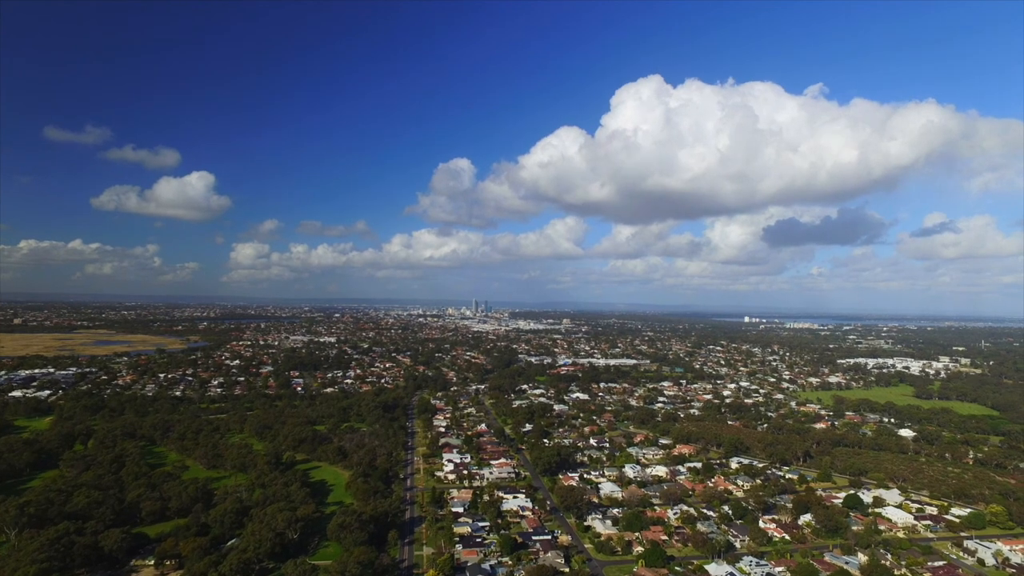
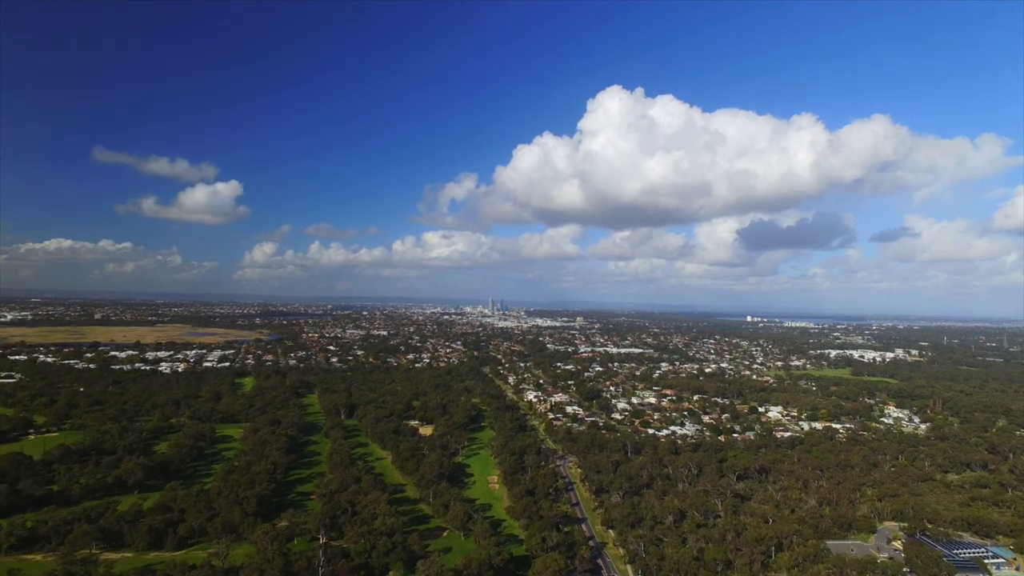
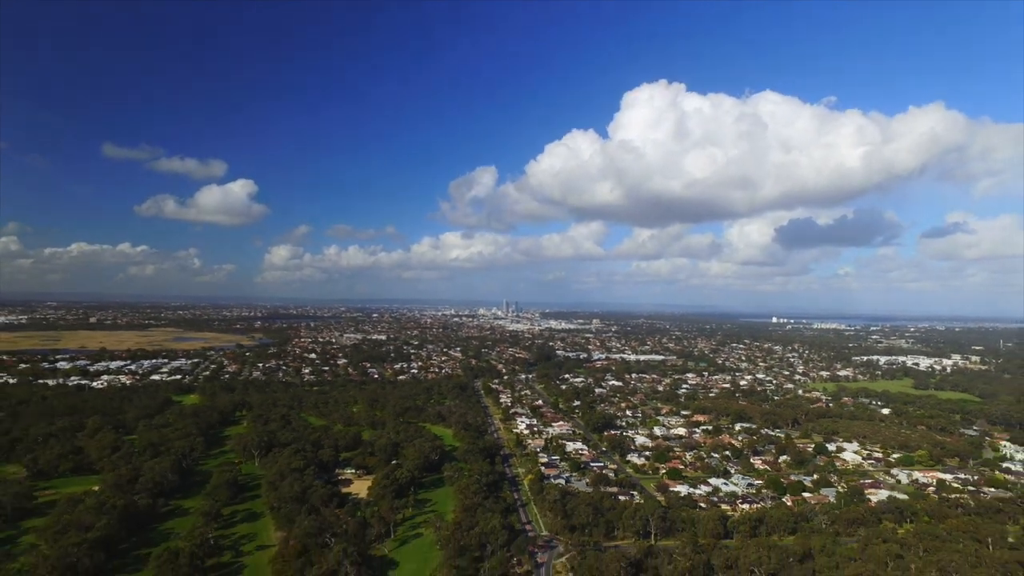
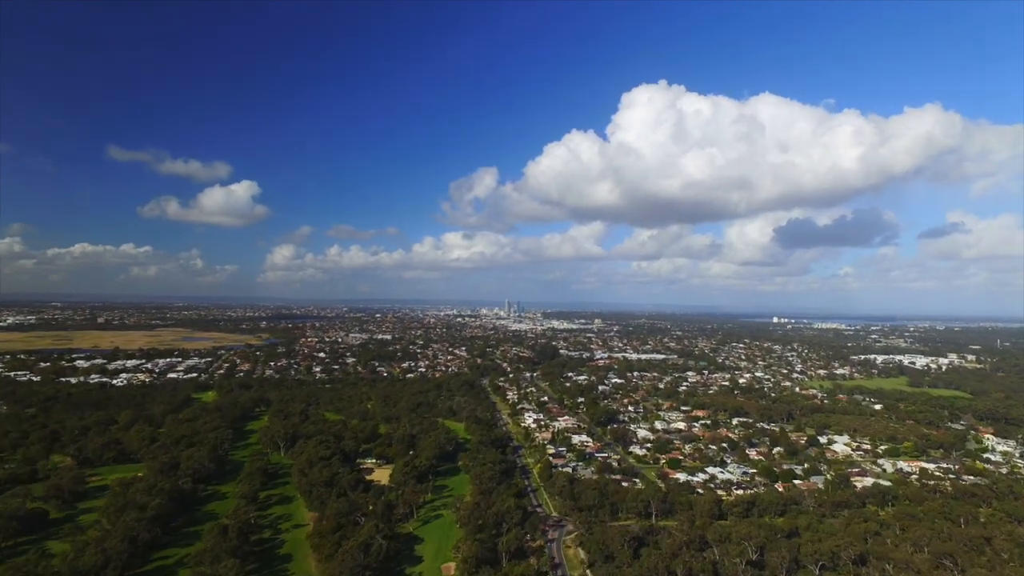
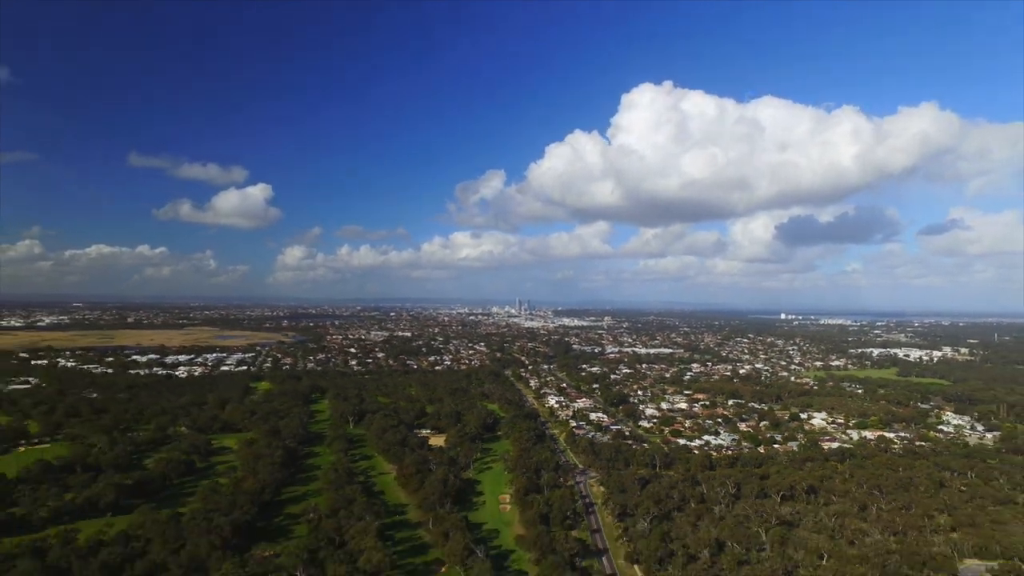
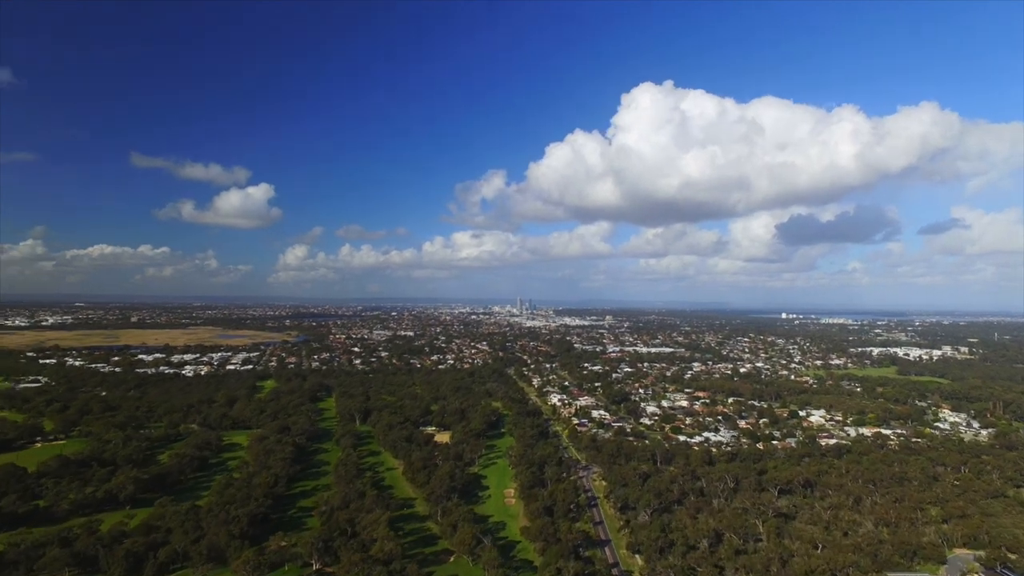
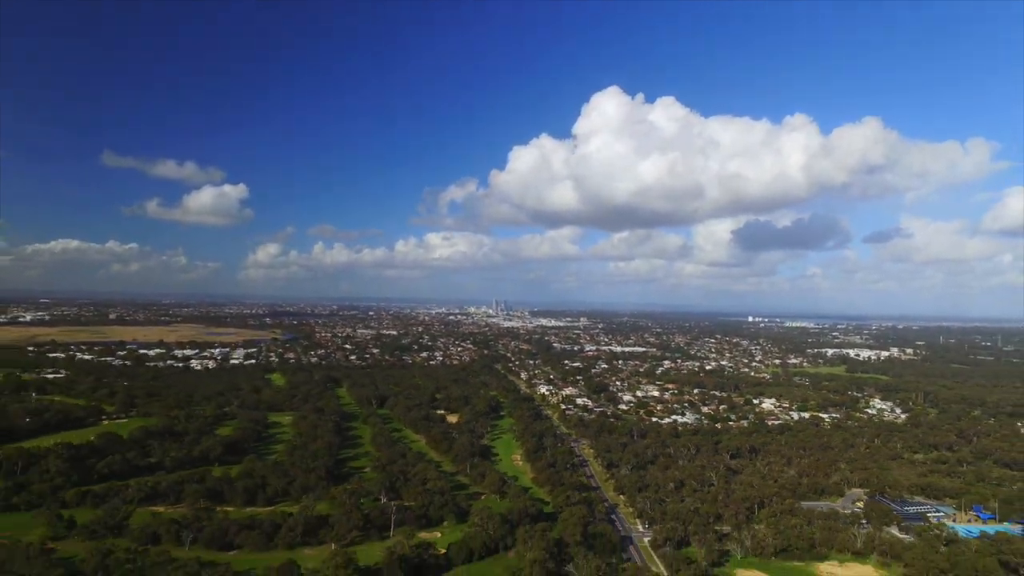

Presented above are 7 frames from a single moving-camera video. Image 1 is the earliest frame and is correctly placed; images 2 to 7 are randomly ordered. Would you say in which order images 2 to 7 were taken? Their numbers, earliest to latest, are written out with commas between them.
3, 5, 7, 2, 6, 4
